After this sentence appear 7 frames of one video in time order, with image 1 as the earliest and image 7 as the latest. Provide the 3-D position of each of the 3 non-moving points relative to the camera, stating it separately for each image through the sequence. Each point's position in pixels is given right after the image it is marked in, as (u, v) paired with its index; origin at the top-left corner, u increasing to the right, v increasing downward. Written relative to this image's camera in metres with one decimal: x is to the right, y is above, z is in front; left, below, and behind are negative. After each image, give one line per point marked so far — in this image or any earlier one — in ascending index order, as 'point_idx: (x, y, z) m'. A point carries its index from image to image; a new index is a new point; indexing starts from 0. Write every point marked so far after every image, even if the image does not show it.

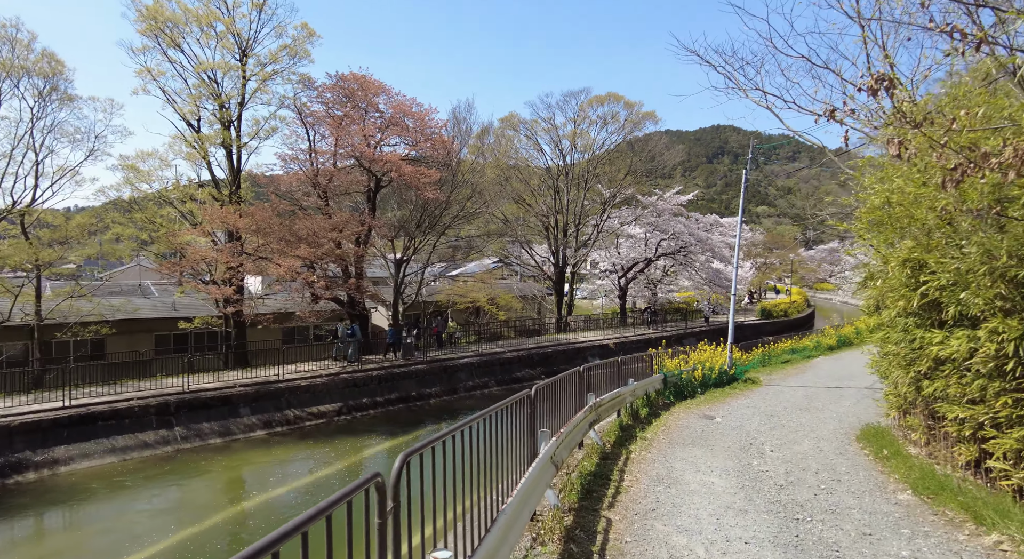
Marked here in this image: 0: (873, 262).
0: (+4.7, +0.2, +7.4) m
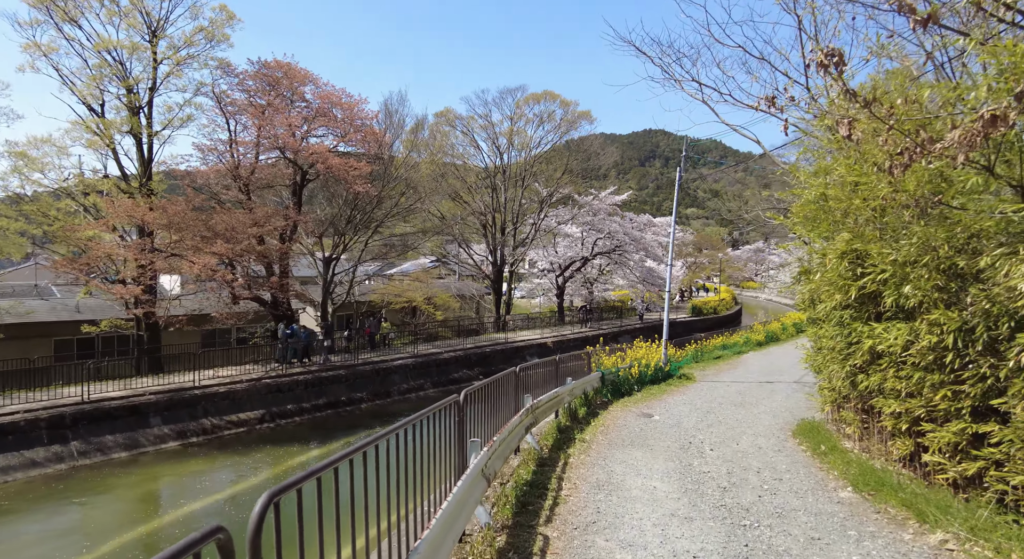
0: (+3.8, +0.3, +7.4) m
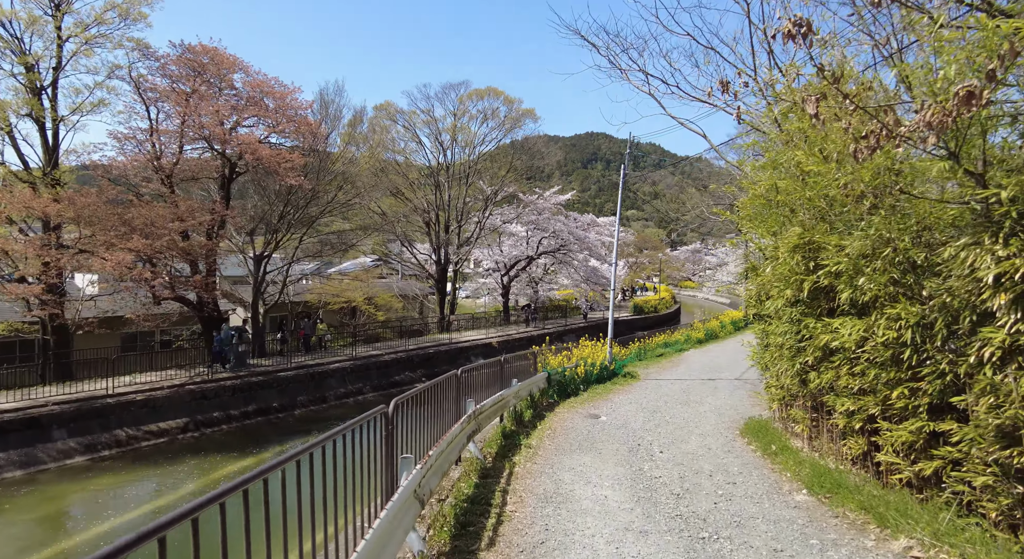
0: (+3.1, +0.3, +7.4) m
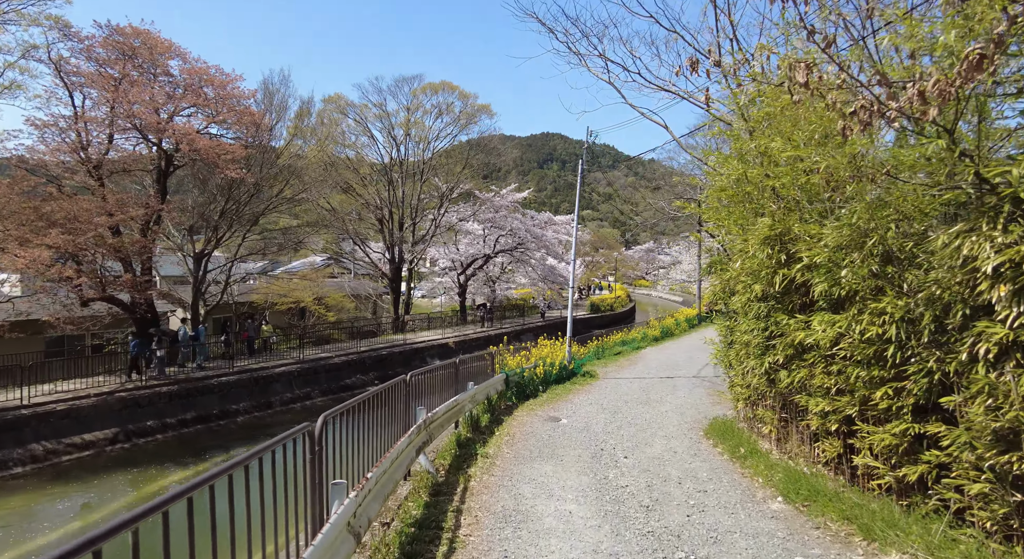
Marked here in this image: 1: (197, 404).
0: (+2.5, +0.4, +7.1) m
1: (-7.9, -3.1, +14.6) m
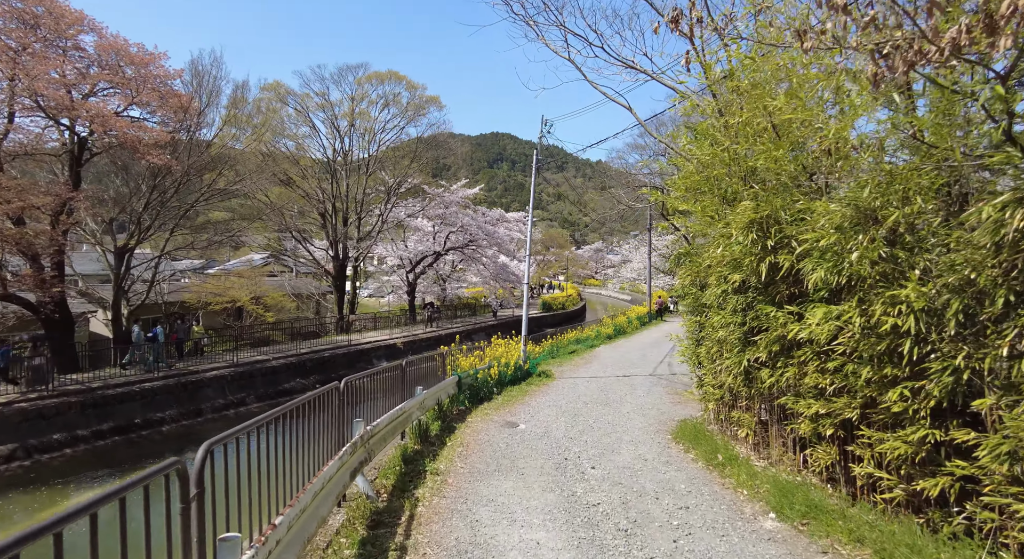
0: (+2.0, +0.5, +6.7) m
1: (-9.1, -3.1, +13.2) m
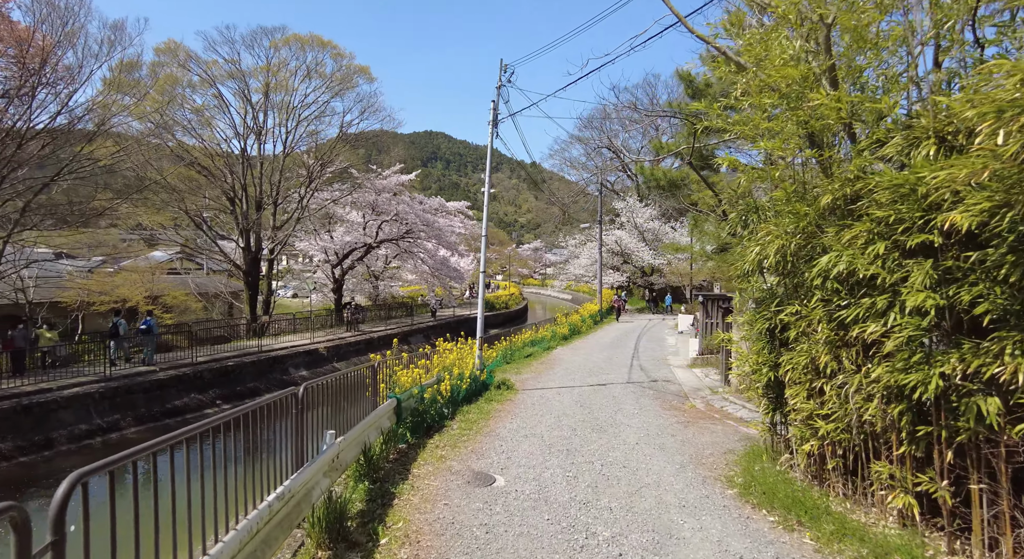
0: (+1.8, +0.7, +4.4) m
1: (-9.9, -2.9, +9.6) m
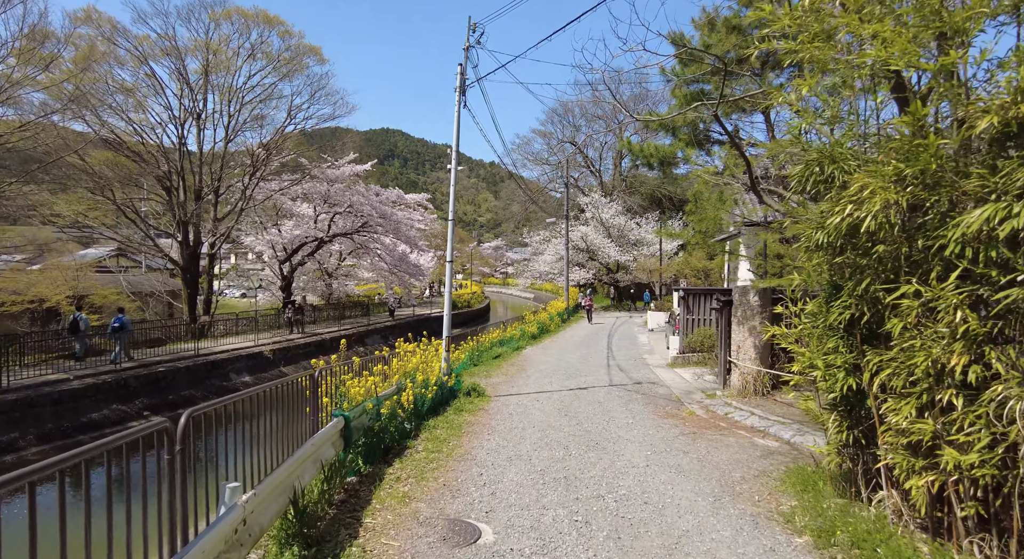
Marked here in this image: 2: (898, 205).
0: (+1.7, +0.8, +3.3) m
1: (-10.3, -2.8, +7.7) m
2: (+1.7, +0.3, +2.6) m
